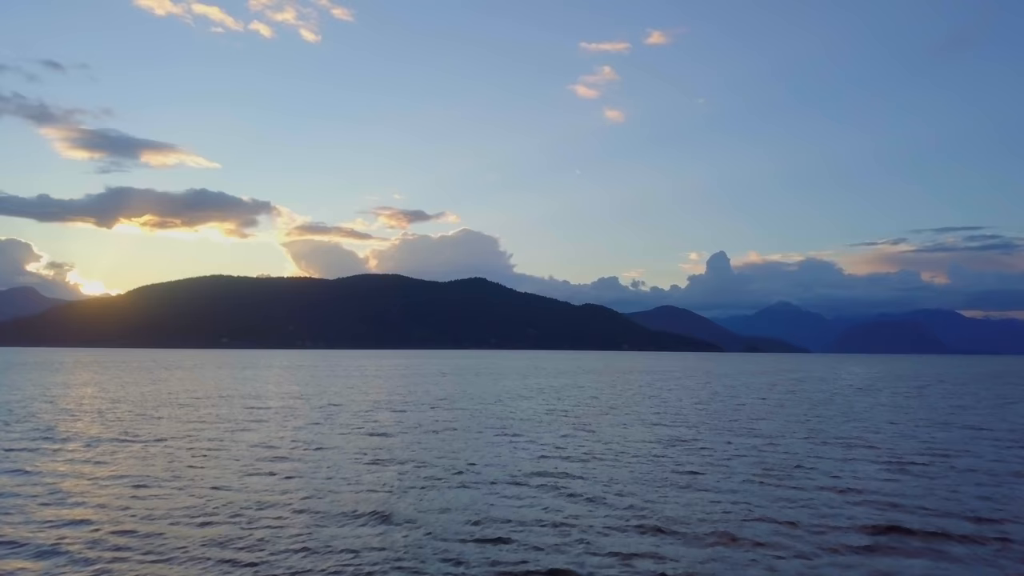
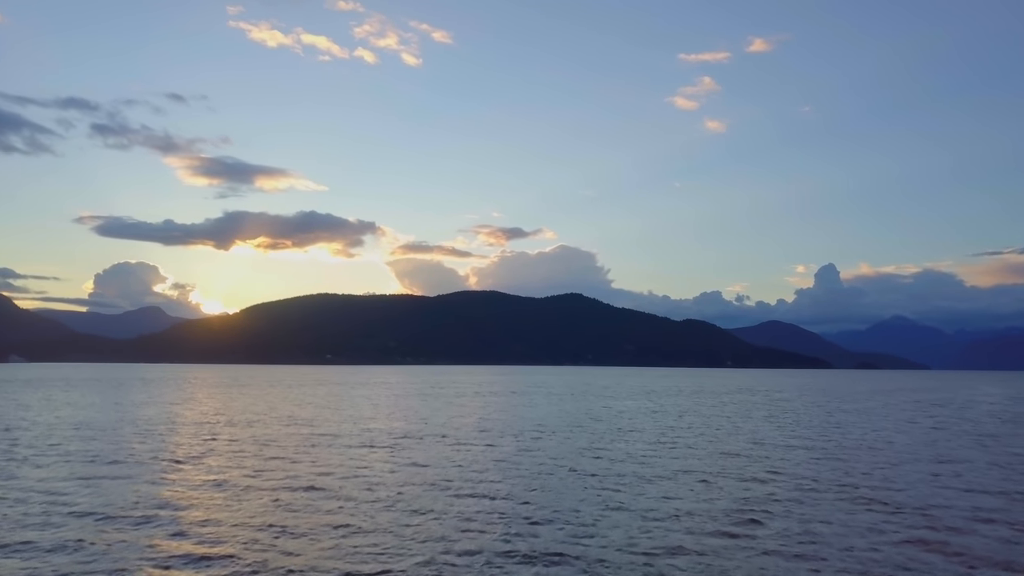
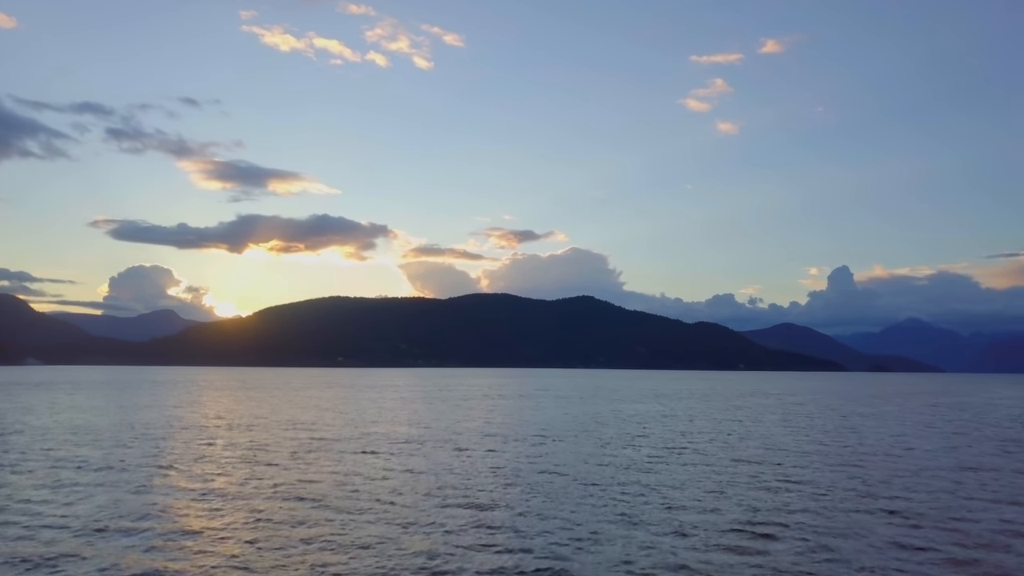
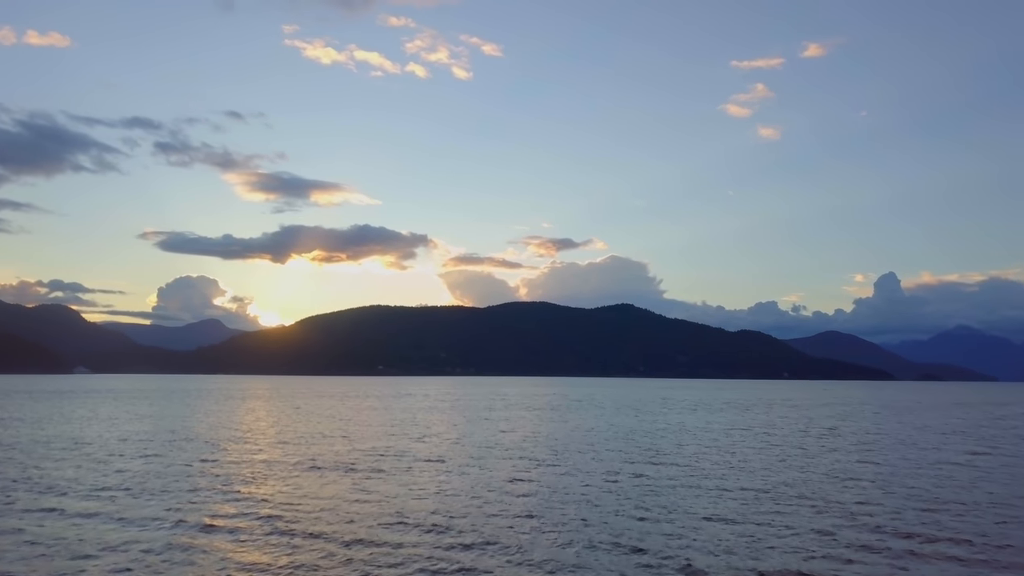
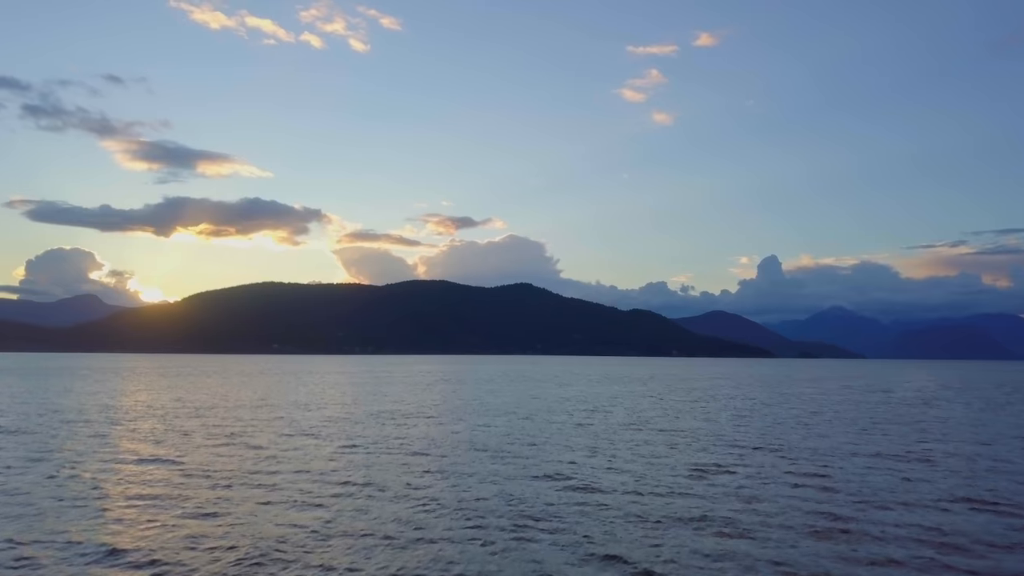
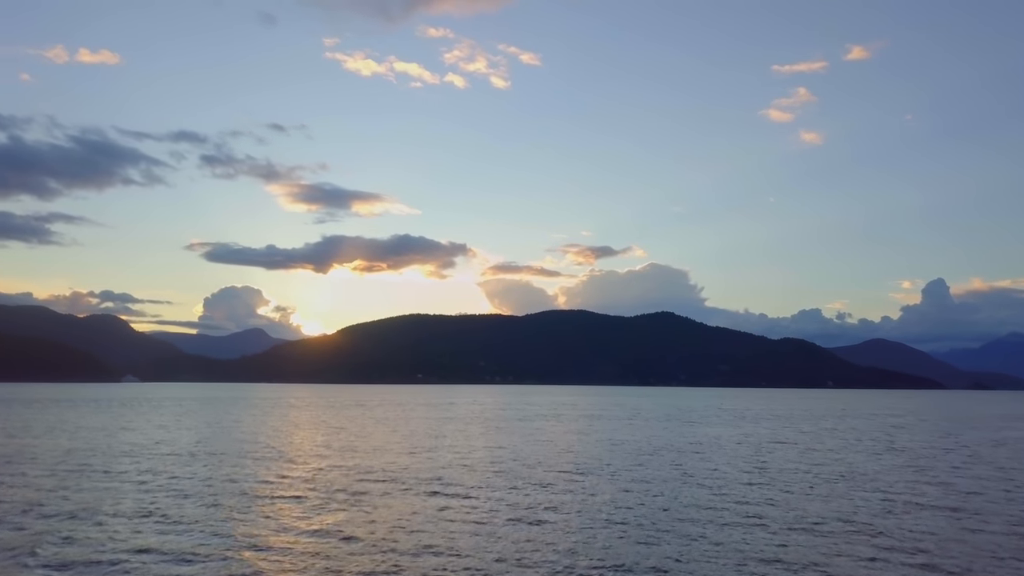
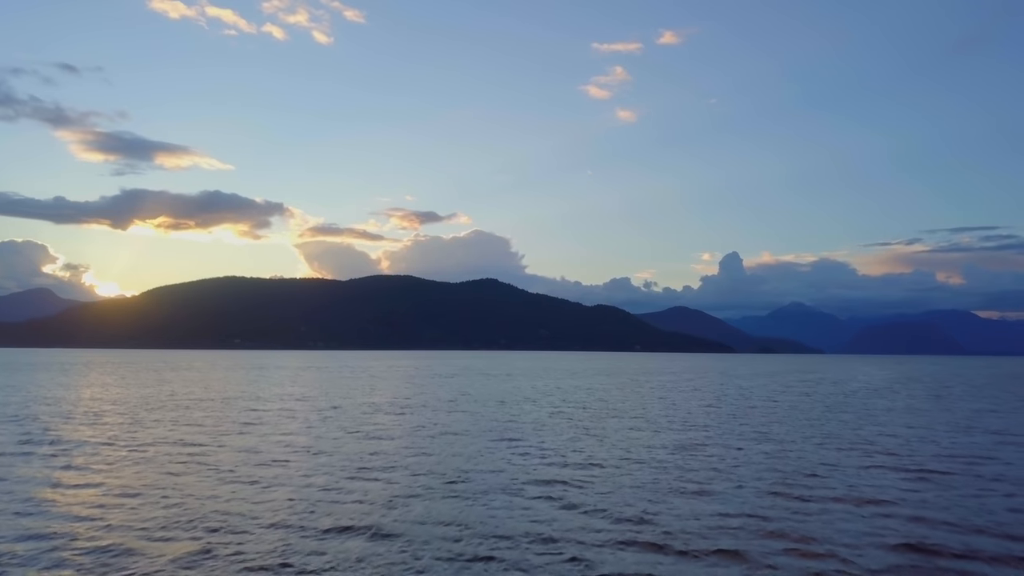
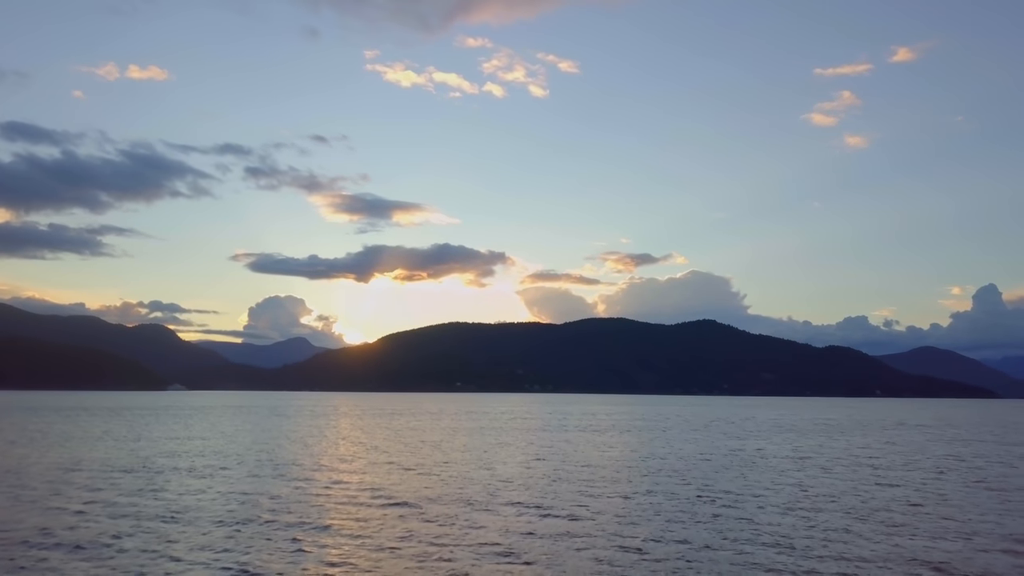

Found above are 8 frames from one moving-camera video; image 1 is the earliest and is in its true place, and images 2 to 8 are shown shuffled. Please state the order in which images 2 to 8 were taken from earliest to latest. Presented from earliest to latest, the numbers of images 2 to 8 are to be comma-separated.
7, 5, 2, 3, 4, 6, 8
